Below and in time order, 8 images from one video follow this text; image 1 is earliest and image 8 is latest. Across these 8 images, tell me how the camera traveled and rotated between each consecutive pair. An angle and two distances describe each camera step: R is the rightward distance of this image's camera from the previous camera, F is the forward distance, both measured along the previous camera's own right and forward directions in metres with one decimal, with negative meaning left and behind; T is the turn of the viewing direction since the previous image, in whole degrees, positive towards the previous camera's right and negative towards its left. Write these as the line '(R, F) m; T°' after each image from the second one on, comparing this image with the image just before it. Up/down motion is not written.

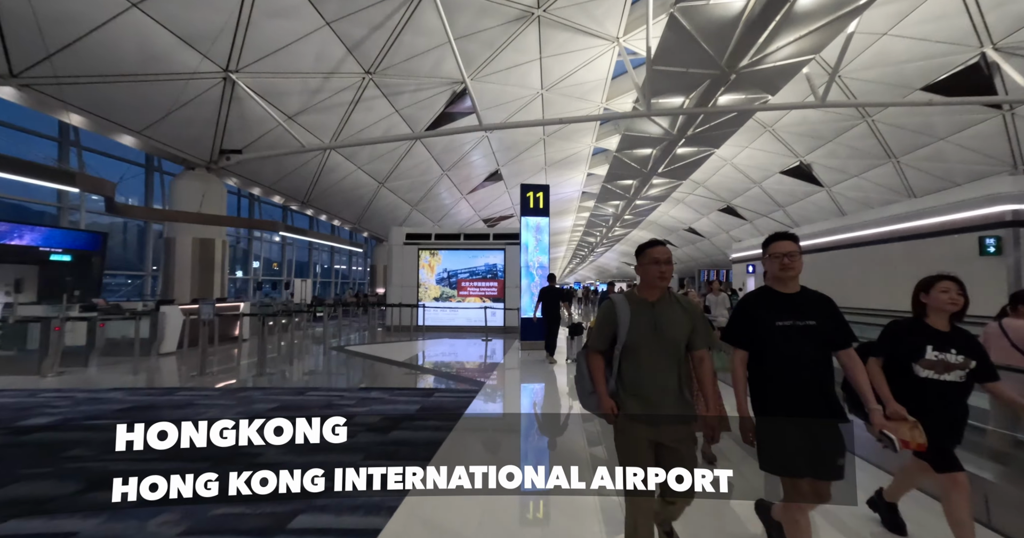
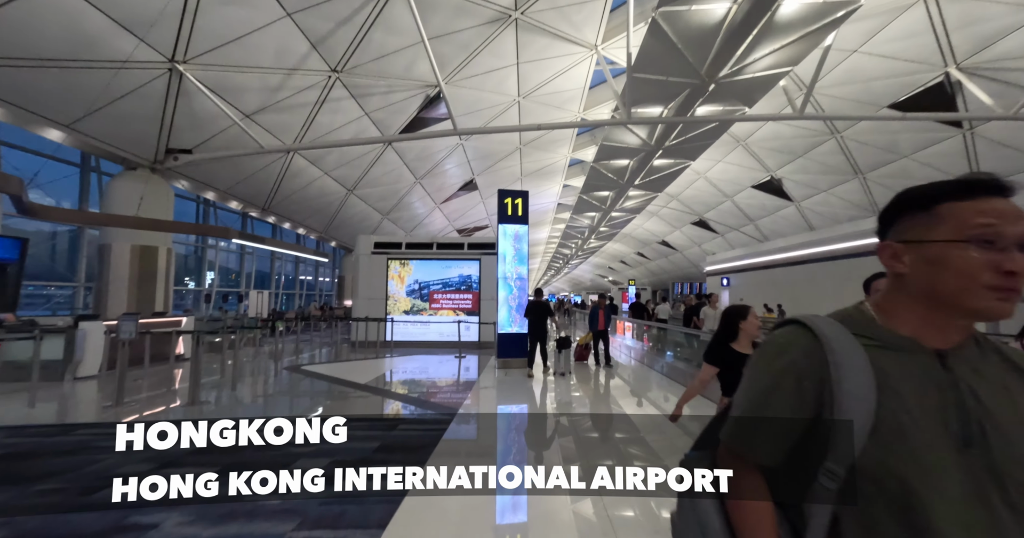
(0.0, +0.7) m; +4°
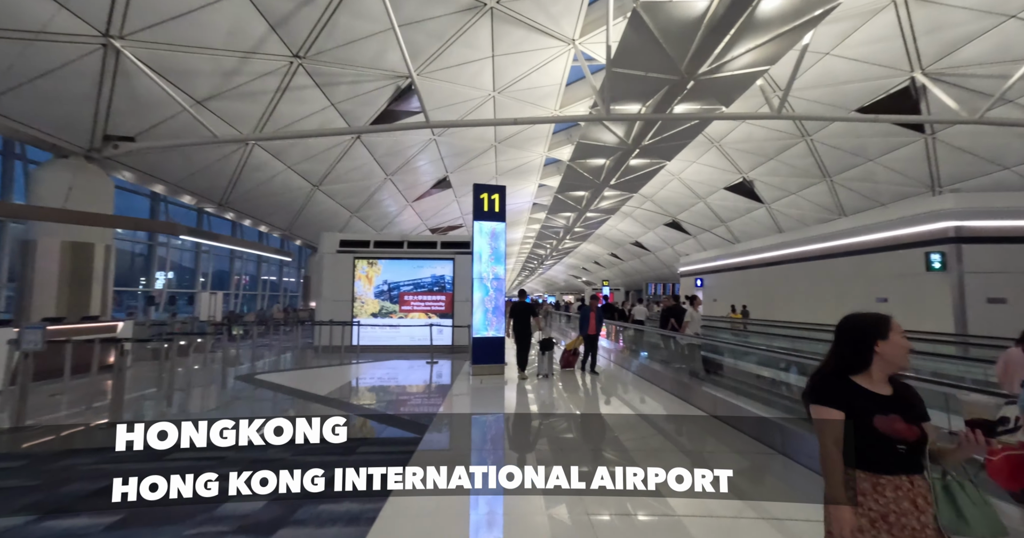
(0.0, +0.5) m; +4°
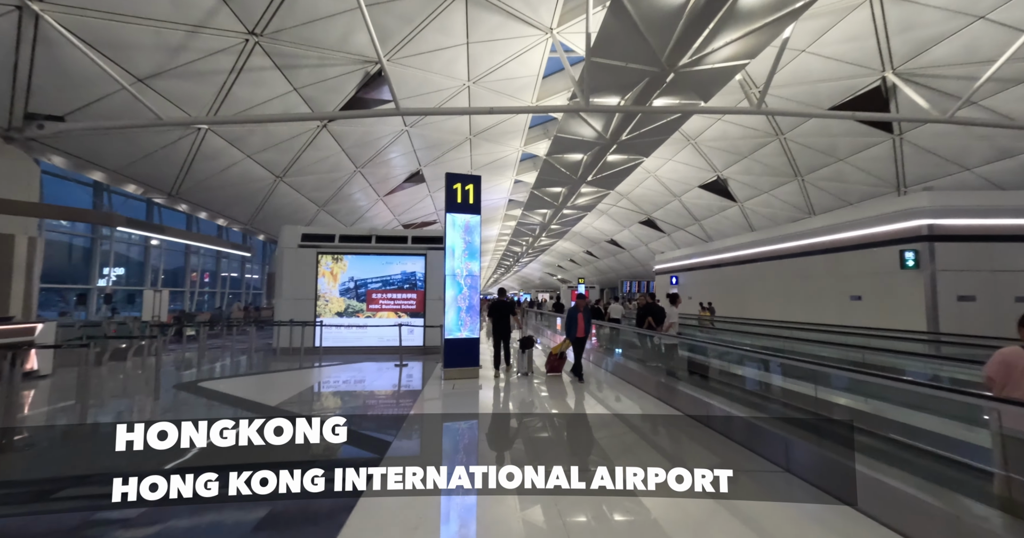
(0.0, +0.5) m; +3°
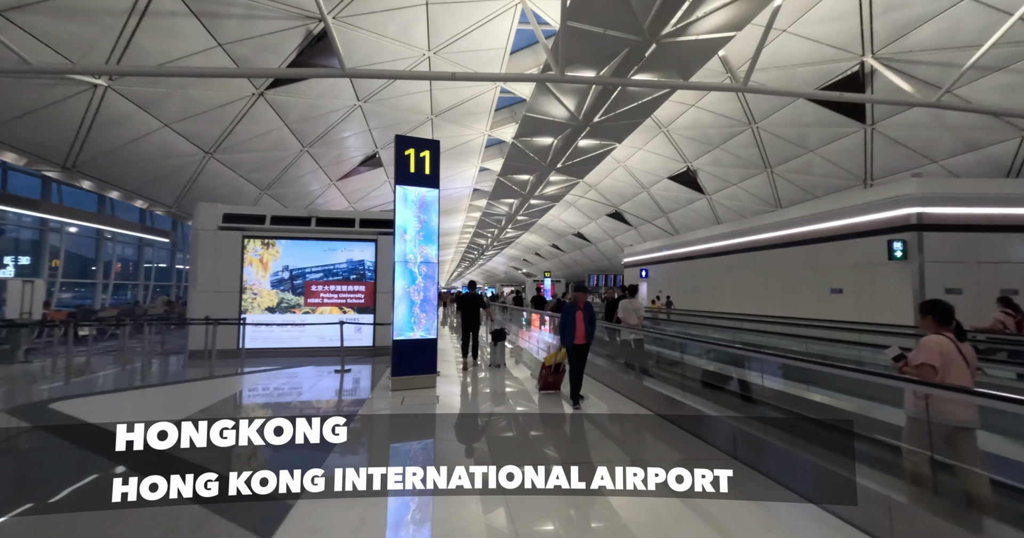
(0.0, +1.3) m; +5°
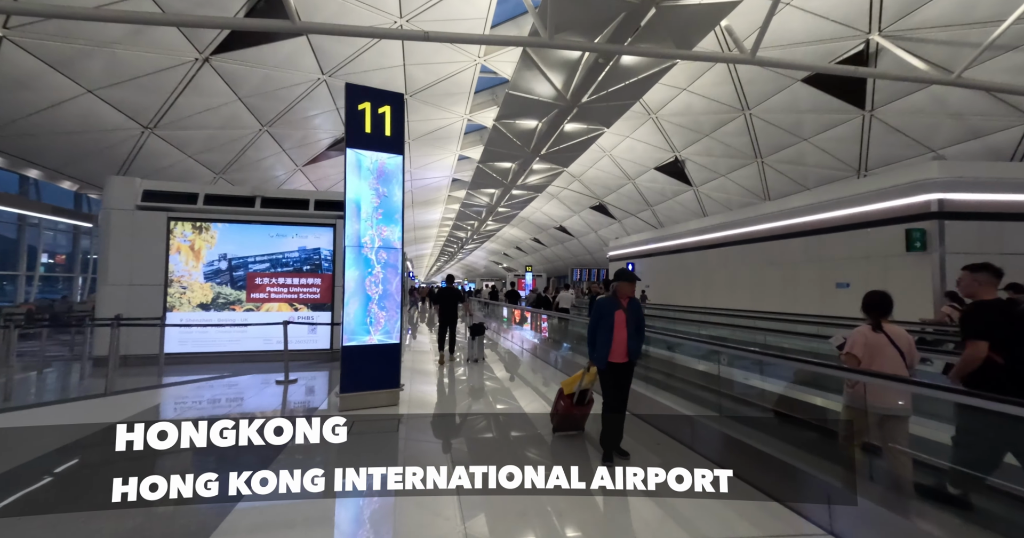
(0.0, +1.2) m; +3°
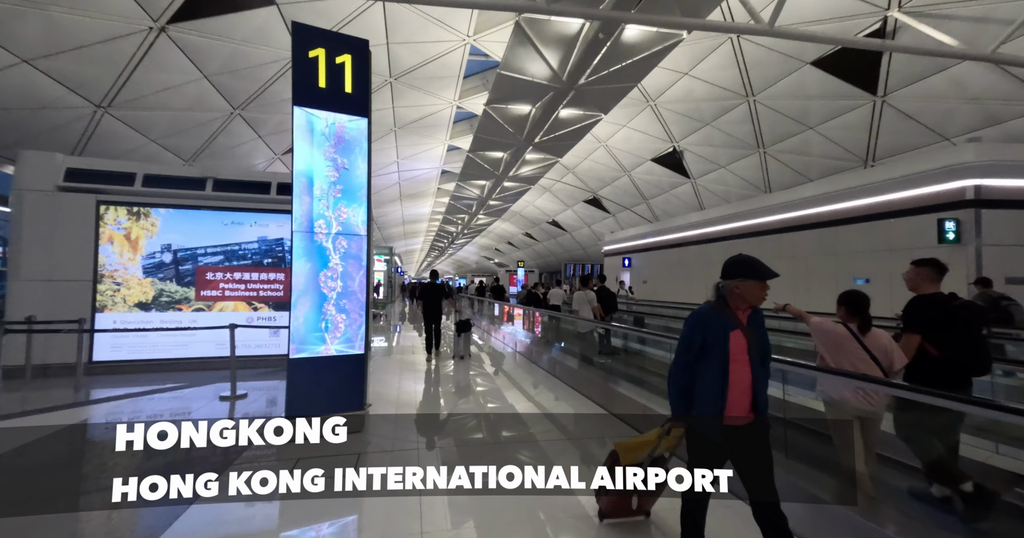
(0.0, +0.9) m; +1°
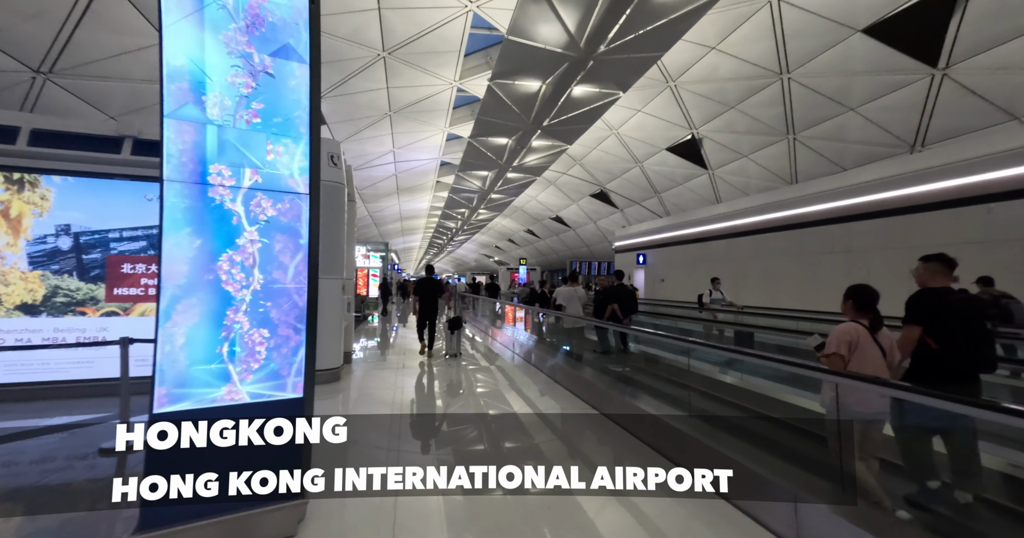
(-0.3, +1.7) m; 0°
